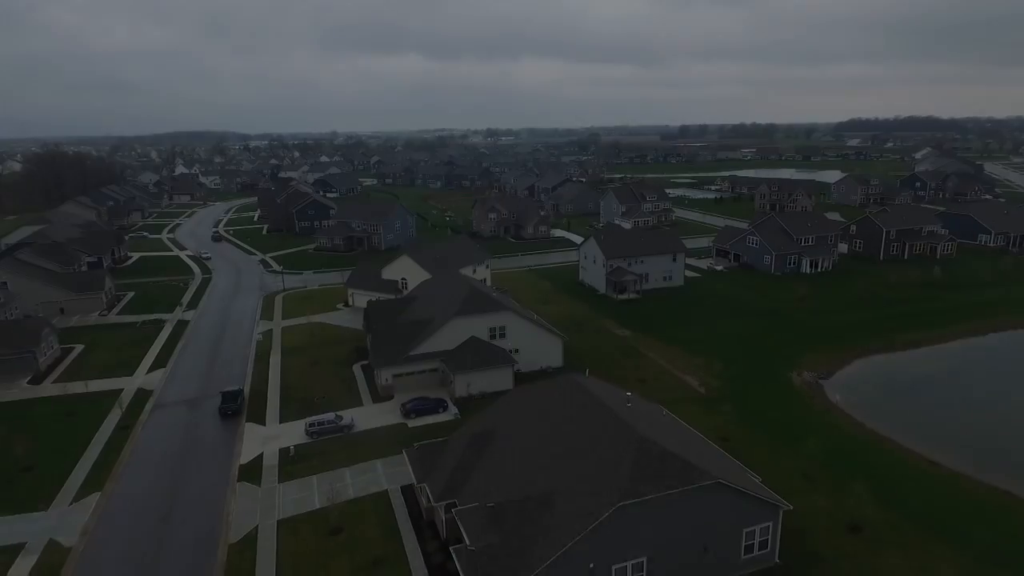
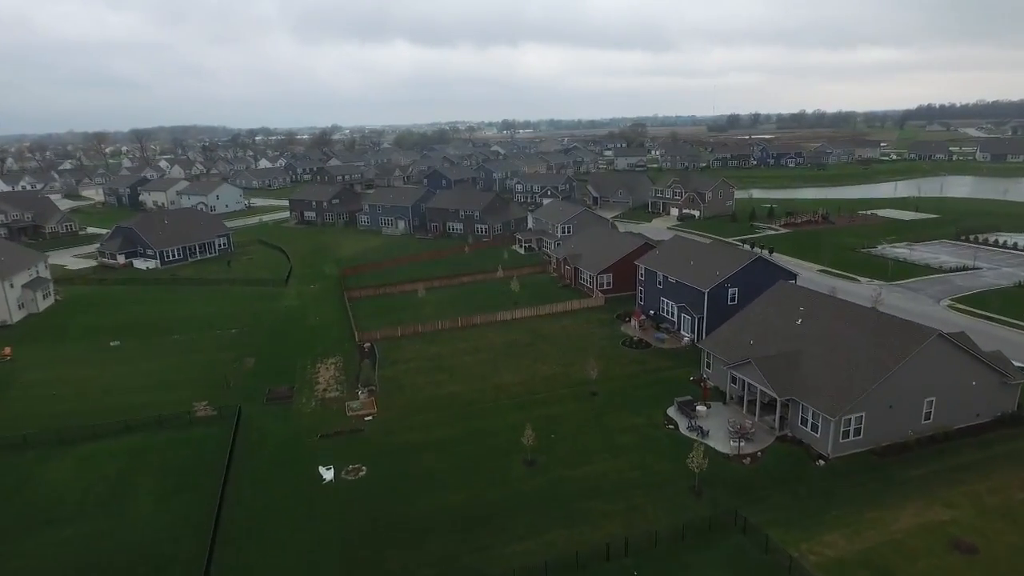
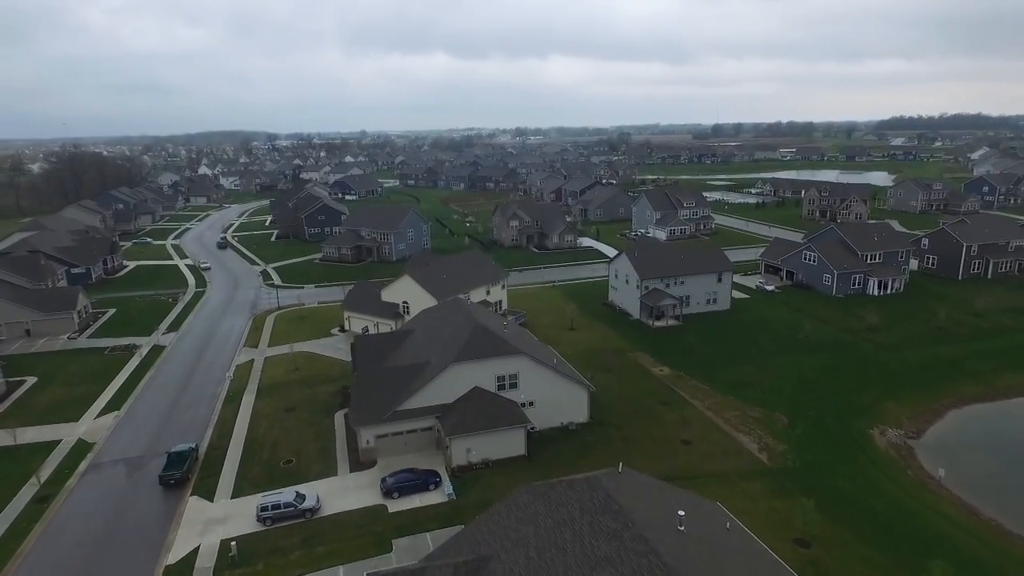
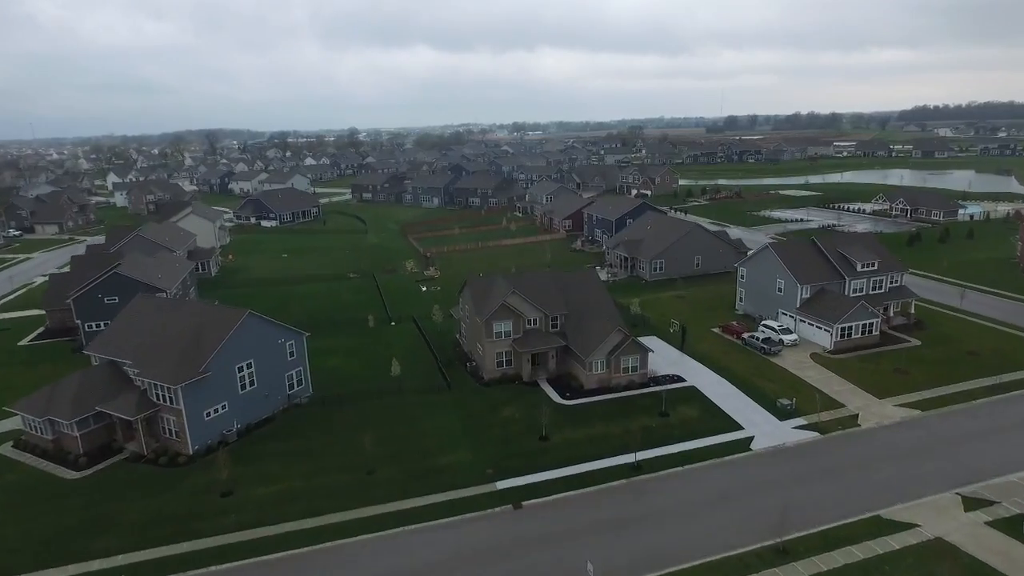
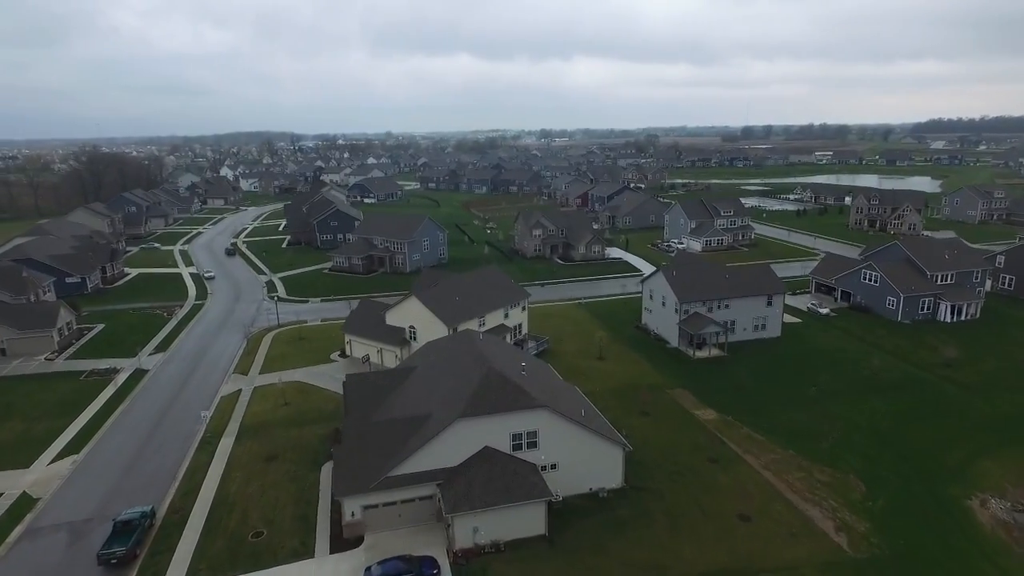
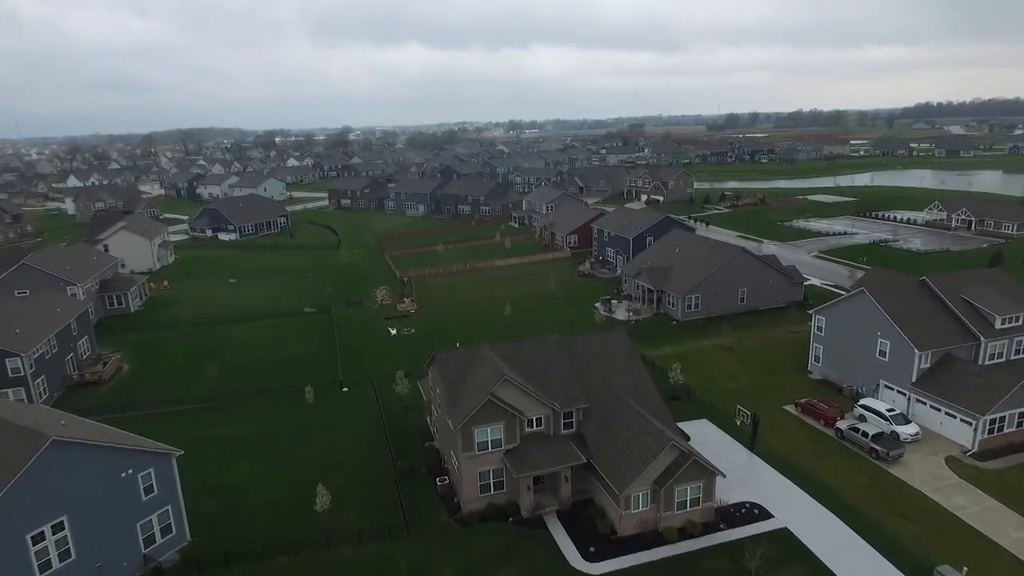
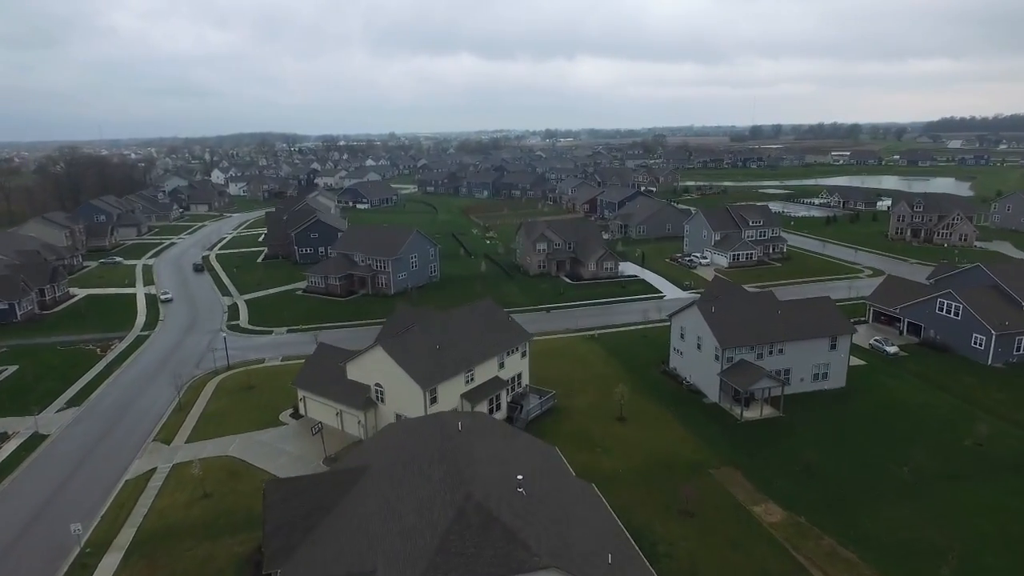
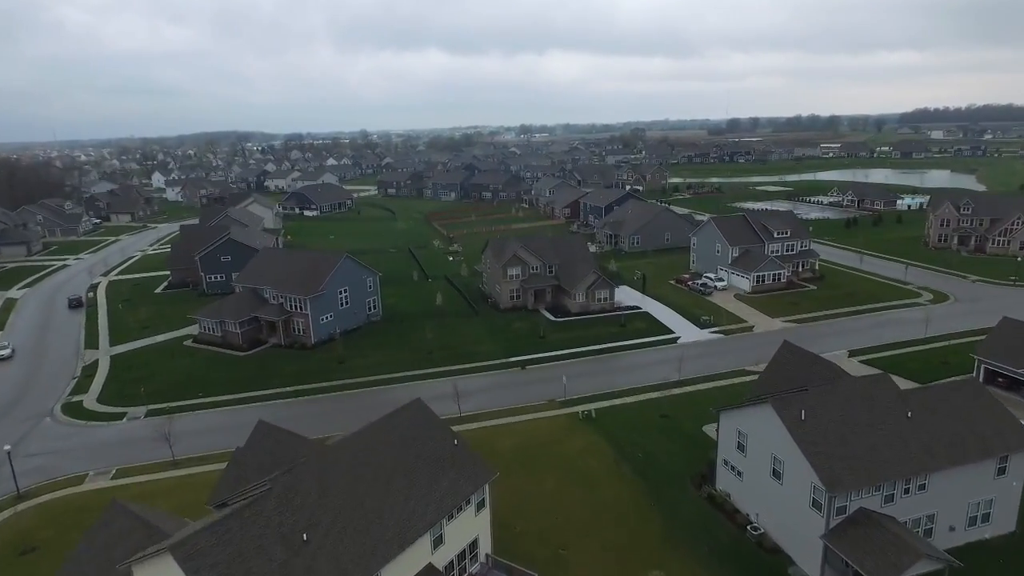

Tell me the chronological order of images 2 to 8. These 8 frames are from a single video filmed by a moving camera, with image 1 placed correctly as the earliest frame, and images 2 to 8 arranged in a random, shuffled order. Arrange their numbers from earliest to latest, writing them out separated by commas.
3, 5, 7, 8, 4, 6, 2
